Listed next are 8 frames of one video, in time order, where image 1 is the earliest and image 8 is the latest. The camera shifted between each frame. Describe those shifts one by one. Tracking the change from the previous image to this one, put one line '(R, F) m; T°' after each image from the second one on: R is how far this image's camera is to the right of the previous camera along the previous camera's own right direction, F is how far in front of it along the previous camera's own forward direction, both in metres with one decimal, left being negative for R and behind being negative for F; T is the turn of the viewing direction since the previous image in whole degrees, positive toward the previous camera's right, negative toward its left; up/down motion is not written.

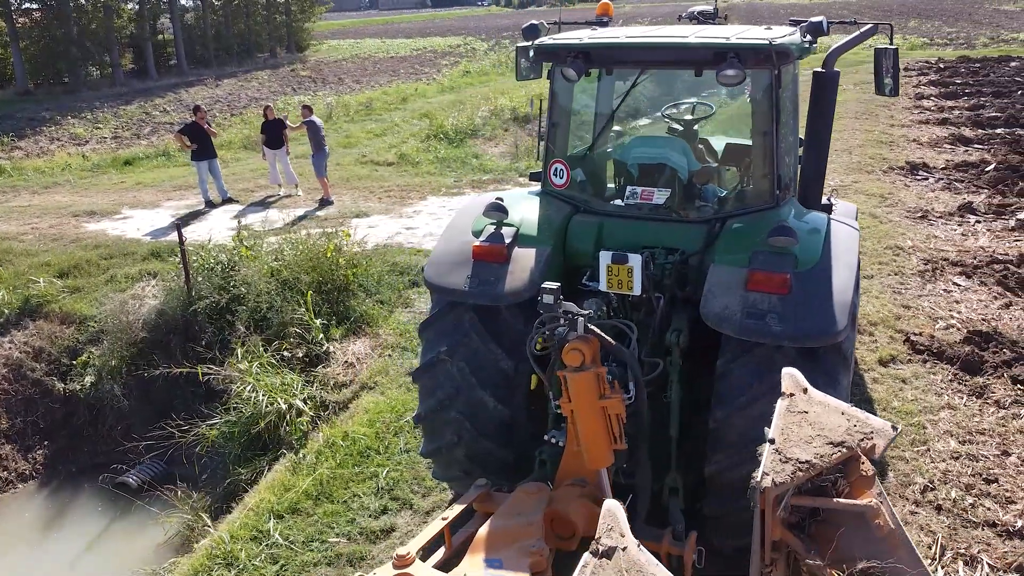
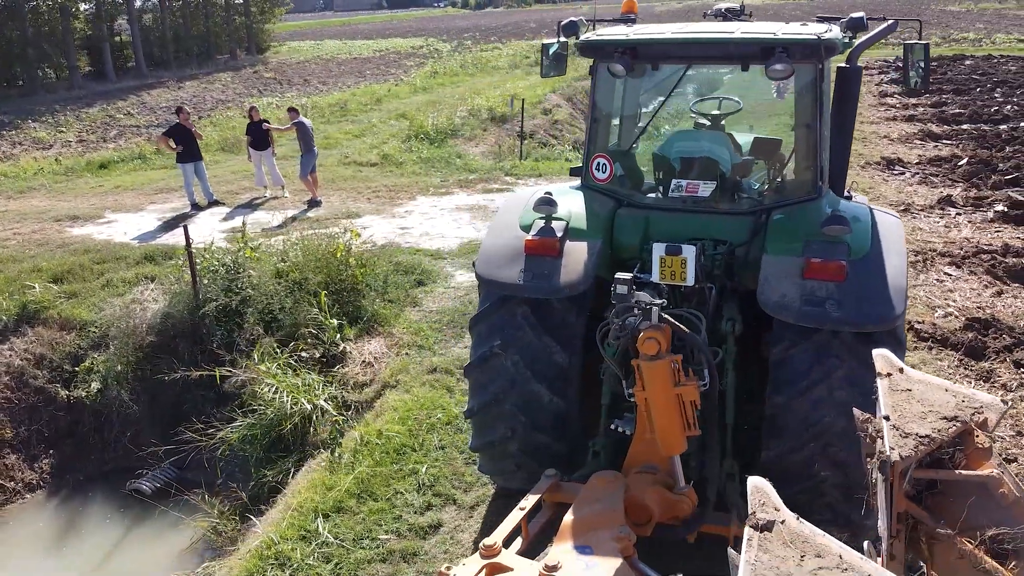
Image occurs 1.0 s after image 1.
(-0.4, 0.0) m; +3°
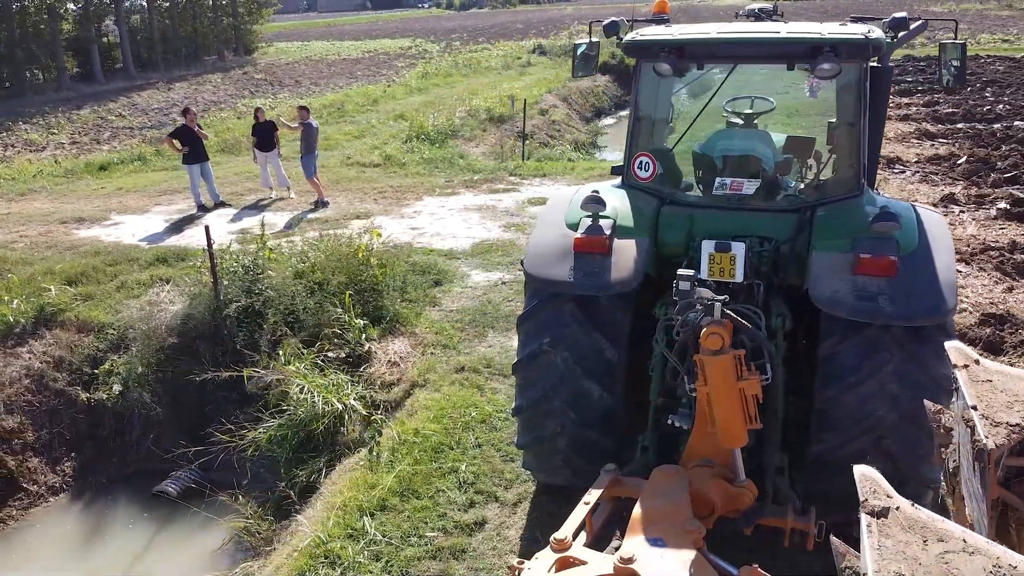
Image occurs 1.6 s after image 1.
(-0.3, 0.0) m; +1°
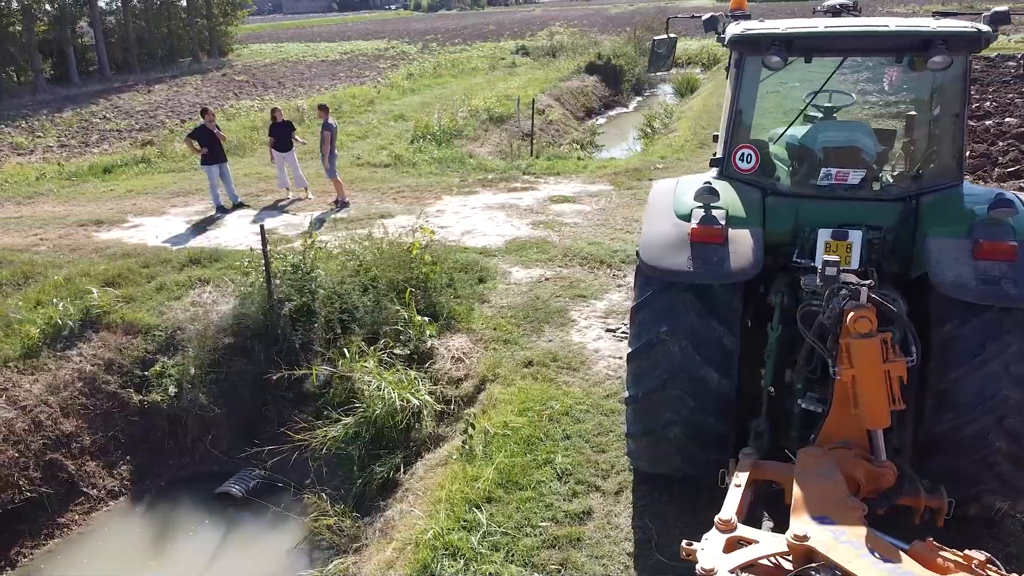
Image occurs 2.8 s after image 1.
(-0.6, 0.0) m; +2°
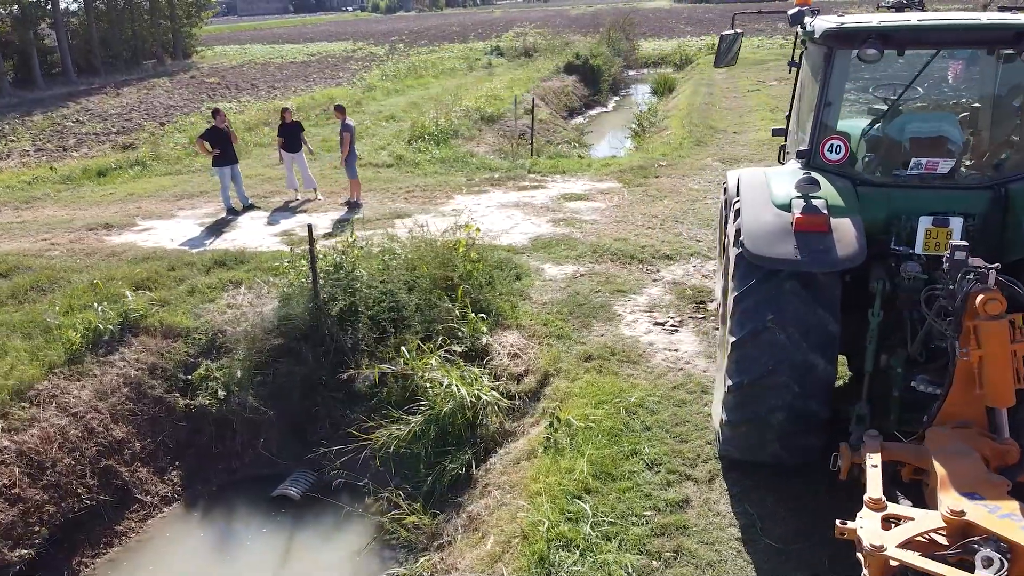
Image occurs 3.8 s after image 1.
(-0.7, 0.0) m; +3°
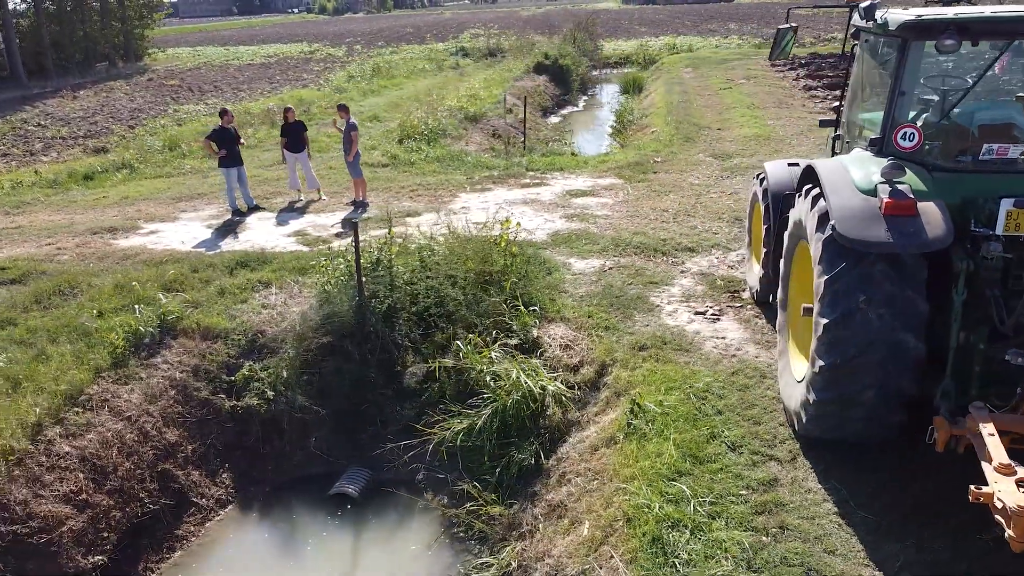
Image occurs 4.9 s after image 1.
(-0.7, 0.0) m; +3°
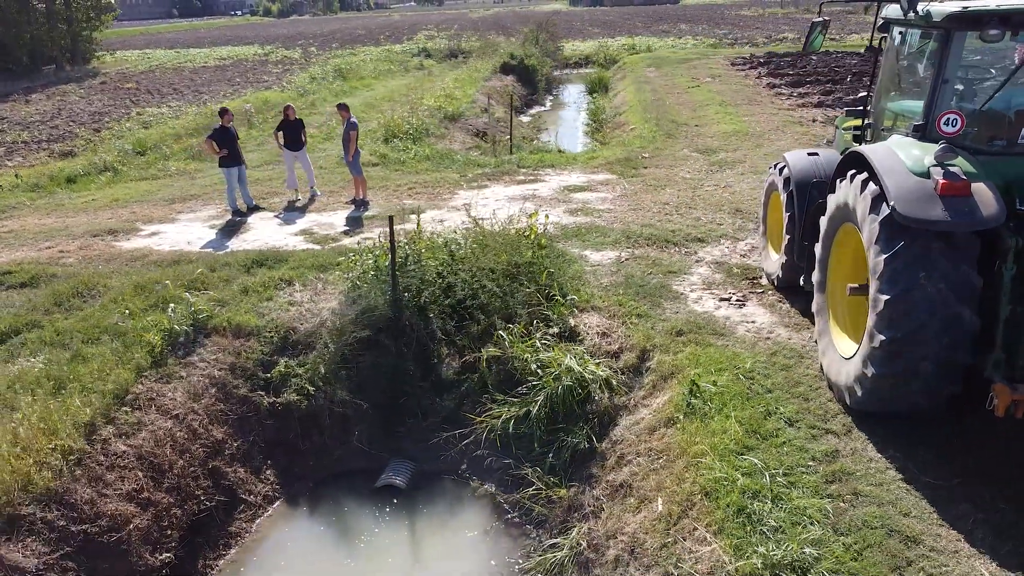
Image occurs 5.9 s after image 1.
(-0.6, -0.1) m; +3°
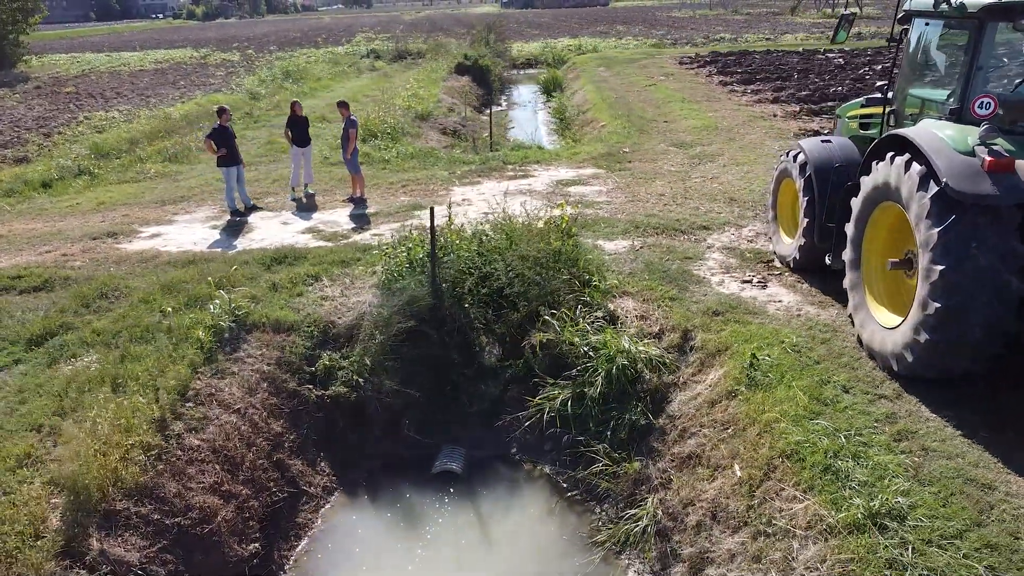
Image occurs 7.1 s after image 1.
(-0.8, -0.1) m; +5°
